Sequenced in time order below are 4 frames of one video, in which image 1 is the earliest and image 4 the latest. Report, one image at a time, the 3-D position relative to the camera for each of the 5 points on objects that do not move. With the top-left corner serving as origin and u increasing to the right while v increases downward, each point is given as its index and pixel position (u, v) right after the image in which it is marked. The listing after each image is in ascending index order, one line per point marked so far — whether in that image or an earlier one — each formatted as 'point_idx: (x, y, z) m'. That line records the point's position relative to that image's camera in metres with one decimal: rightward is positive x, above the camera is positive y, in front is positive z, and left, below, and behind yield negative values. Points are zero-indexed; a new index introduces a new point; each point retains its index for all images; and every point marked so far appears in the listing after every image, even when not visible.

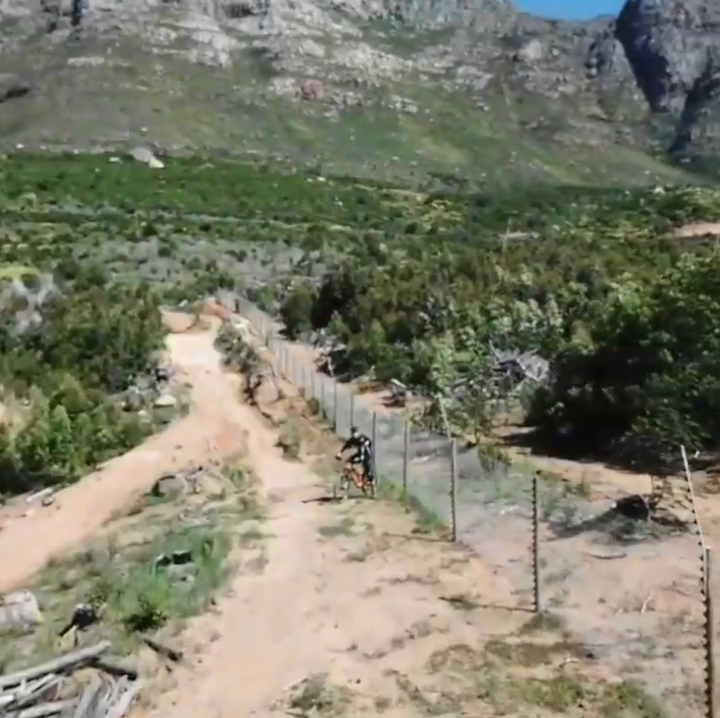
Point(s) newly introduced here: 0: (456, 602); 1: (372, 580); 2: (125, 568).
0: (+1.0, -2.4, +9.2) m
1: (+0.1, -2.5, +10.4) m
2: (-2.9, -2.5, +11.4) m
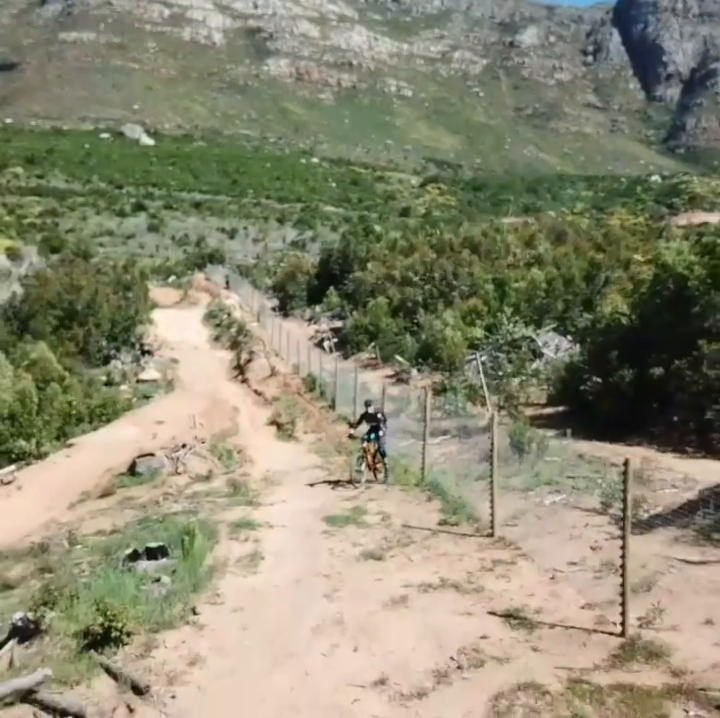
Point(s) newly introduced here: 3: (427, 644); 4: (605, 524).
0: (+1.2, -2.0, +7.1) m
1: (+0.3, -2.0, +8.2) m
2: (-2.7, -2.0, +9.1) m
3: (+0.5, -2.0, +6.7) m
4: (+2.4, -1.6, +9.3) m
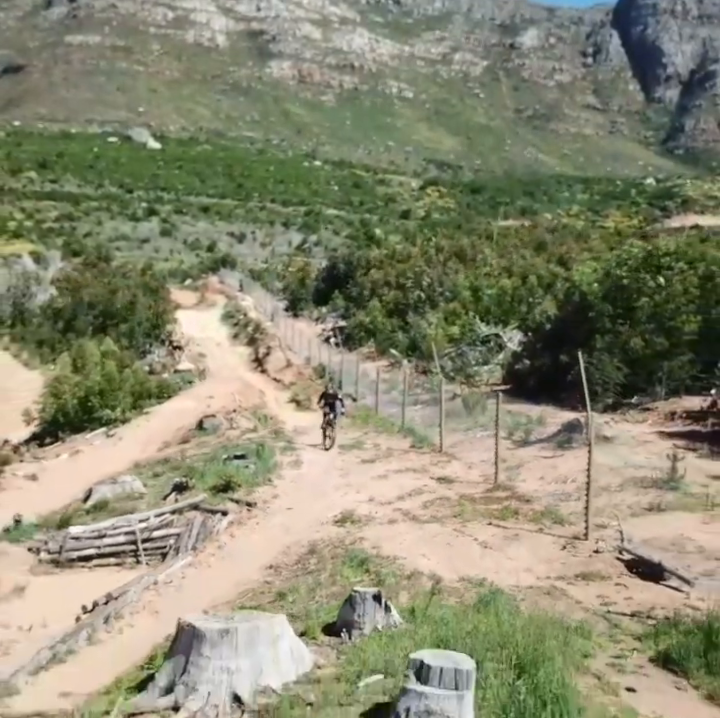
0: (+1.2, -1.7, +13.3) m
1: (+0.3, -1.7, +14.4) m
2: (-2.7, -1.7, +15.4) m
3: (+0.5, -1.8, +13.0) m
4: (+2.4, -1.3, +15.6) m
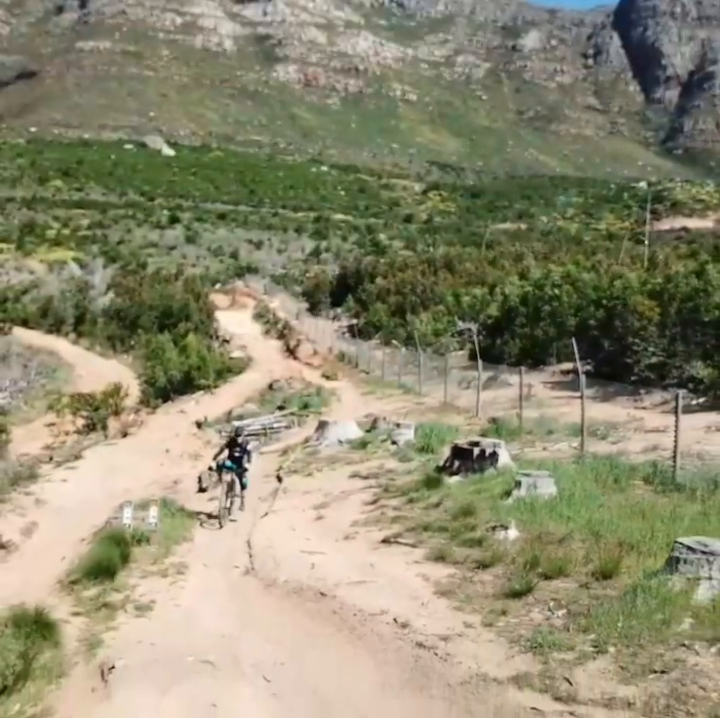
0: (+1.6, -1.2, +25.6) m
1: (+0.7, -1.2, +26.7) m
2: (-2.3, -1.2, +27.7) m
3: (+0.9, -1.3, +25.2) m
4: (+2.9, -0.8, +27.8) m
